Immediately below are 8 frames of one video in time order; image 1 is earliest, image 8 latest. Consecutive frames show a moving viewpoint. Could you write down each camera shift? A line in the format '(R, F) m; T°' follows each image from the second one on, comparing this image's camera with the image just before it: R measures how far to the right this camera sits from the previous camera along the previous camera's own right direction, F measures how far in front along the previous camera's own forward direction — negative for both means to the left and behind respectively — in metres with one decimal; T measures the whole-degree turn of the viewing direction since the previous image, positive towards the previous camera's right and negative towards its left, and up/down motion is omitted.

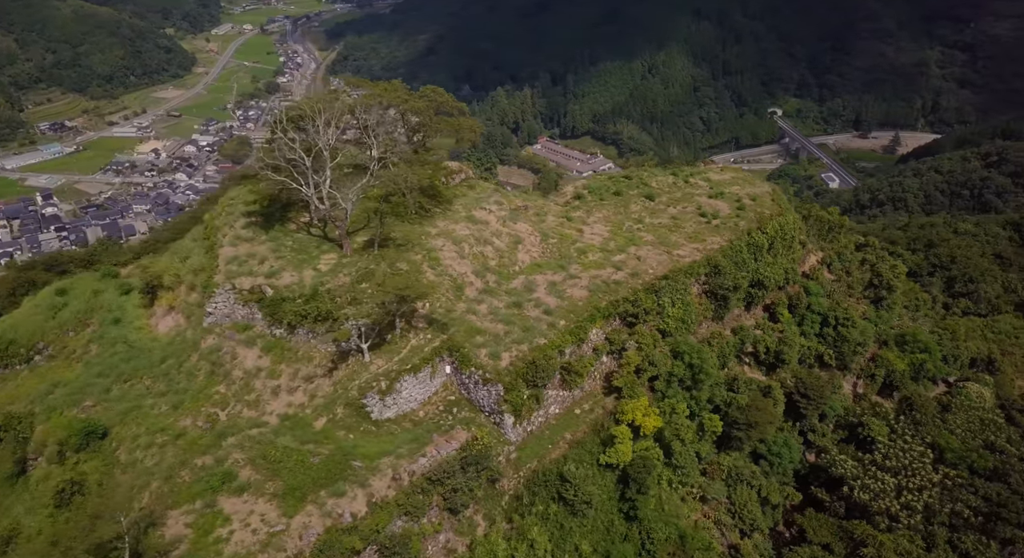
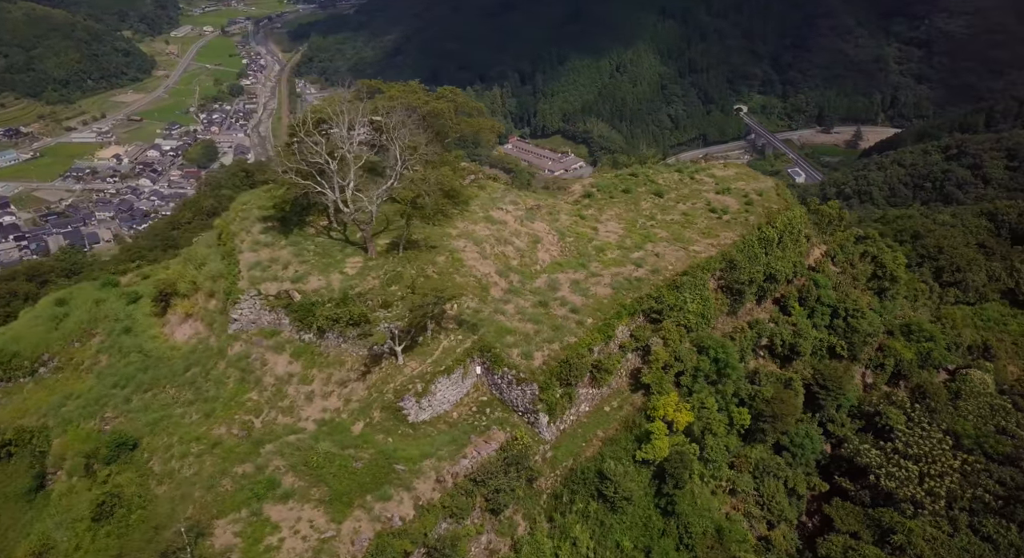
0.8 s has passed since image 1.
(-1.5, 0.0) m; +2°
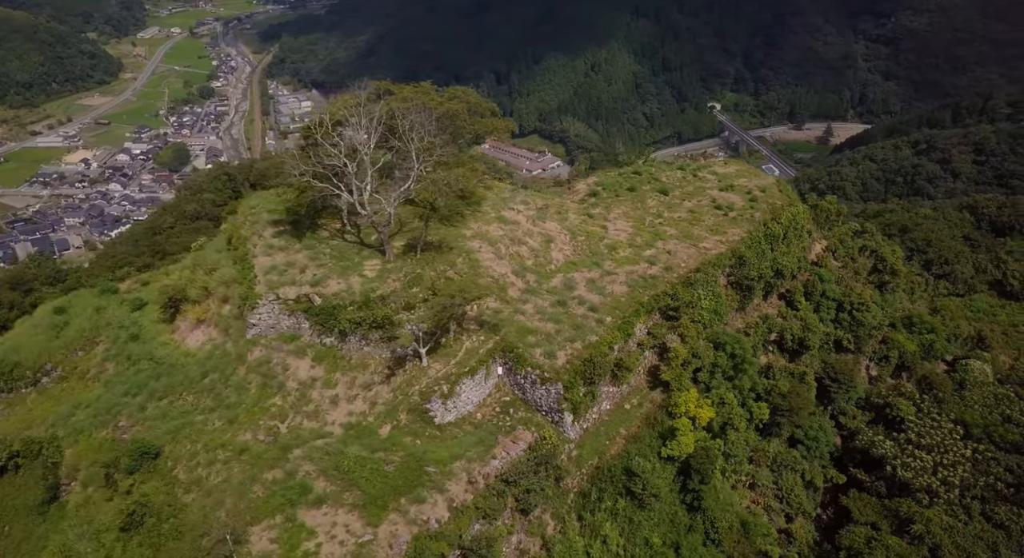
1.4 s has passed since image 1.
(-1.1, 0.0) m; +1°
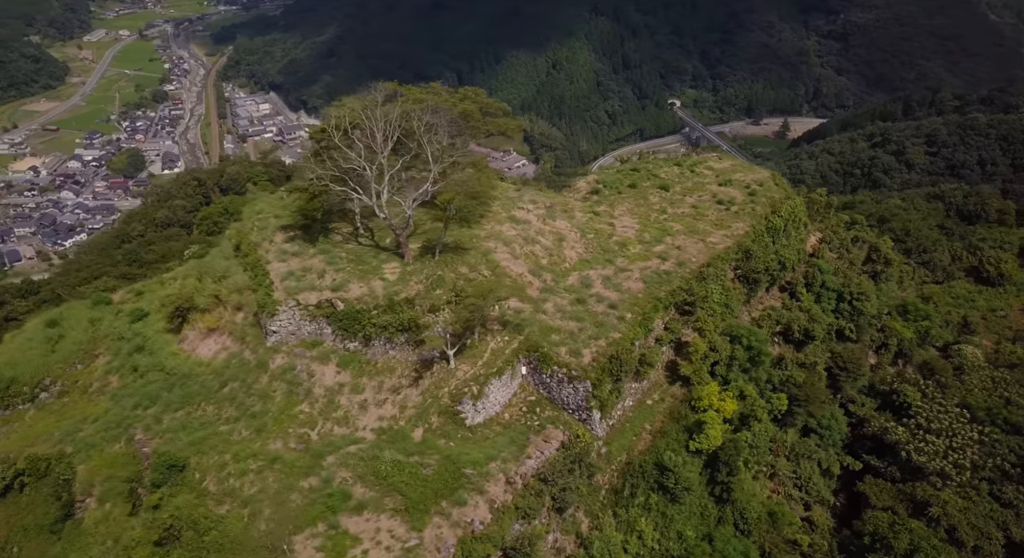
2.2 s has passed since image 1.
(-1.4, 0.0) m; +2°
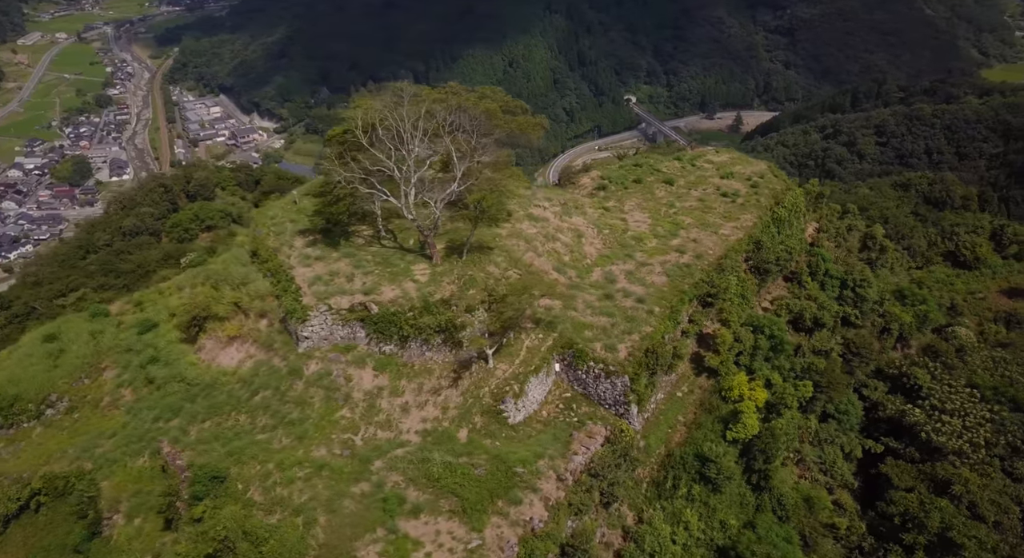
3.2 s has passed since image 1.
(-1.8, 0.0) m; +2°
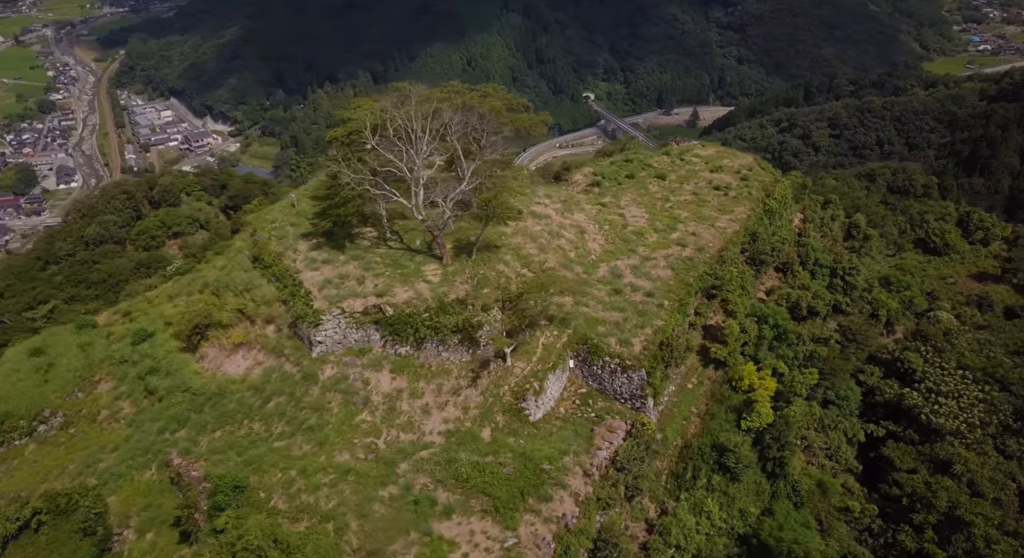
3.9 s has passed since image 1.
(-1.2, 0.0) m; +2°
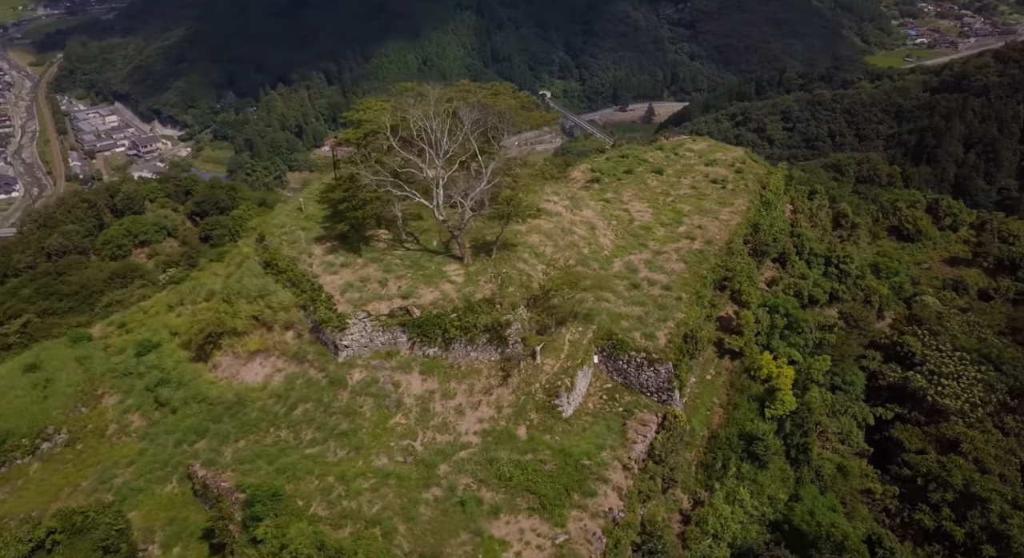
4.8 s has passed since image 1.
(-1.6, 0.0) m; +2°
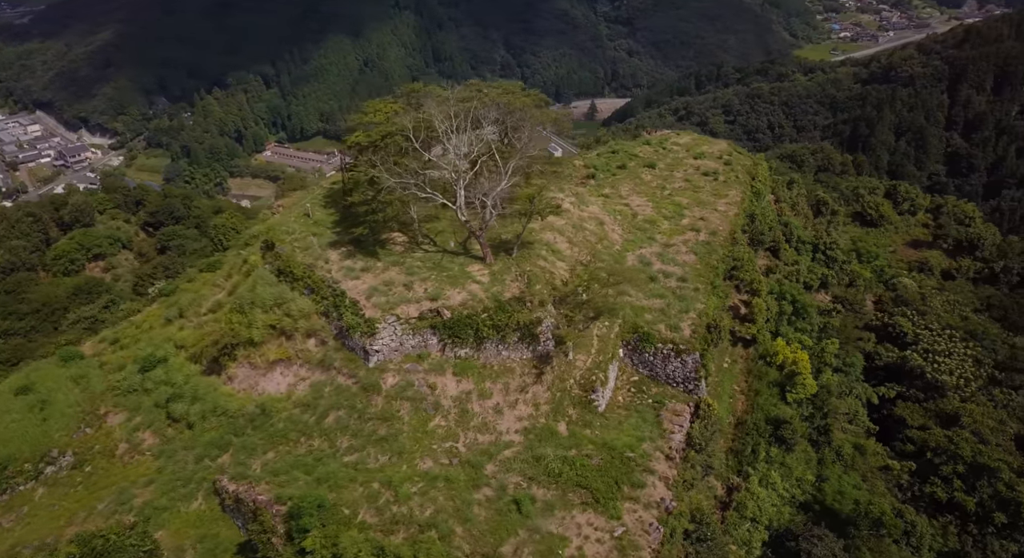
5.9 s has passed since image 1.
(-1.9, -0.1) m; +3°
